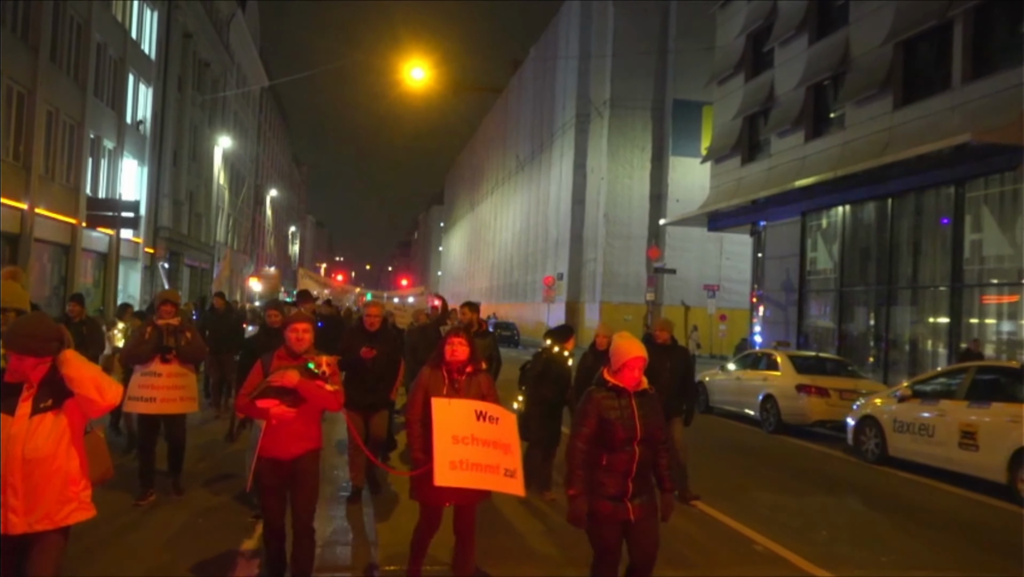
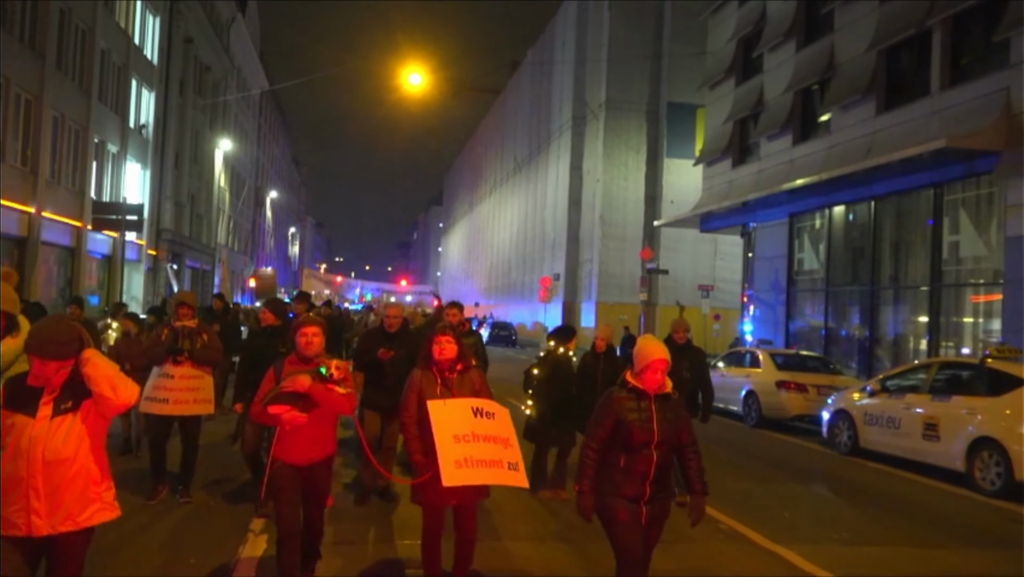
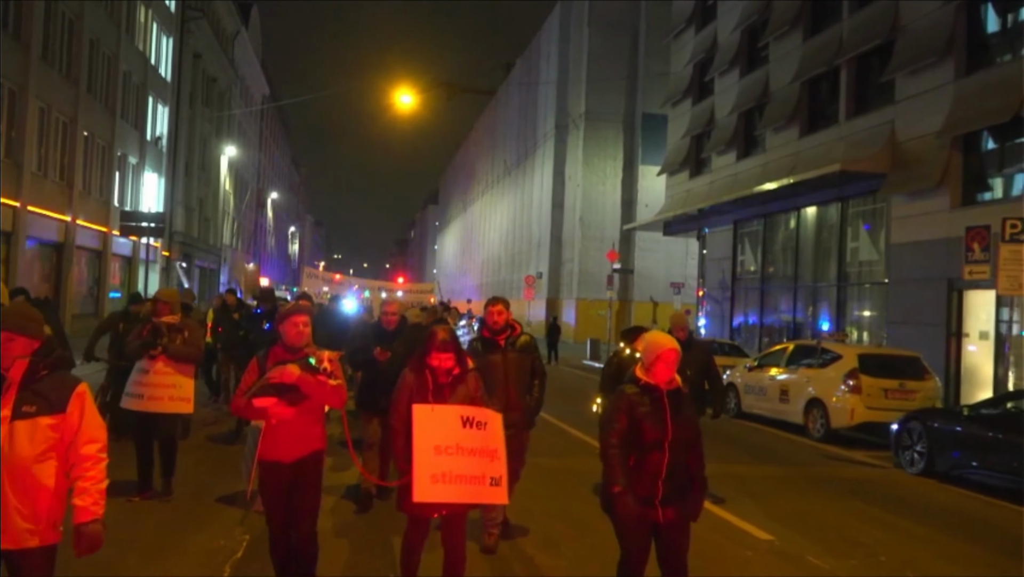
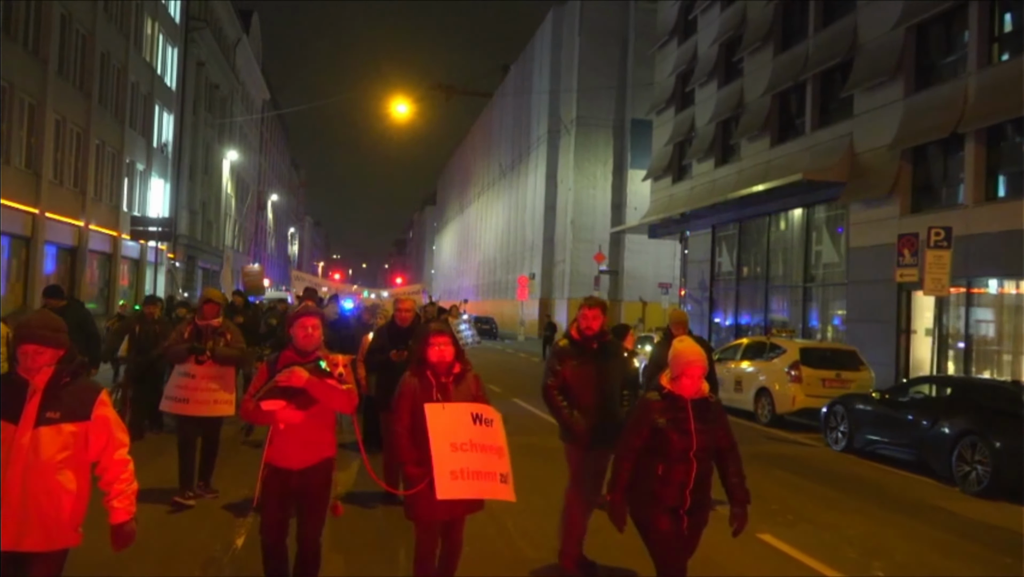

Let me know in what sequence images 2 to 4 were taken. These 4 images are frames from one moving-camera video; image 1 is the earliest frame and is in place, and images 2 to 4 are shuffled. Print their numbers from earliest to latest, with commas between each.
2, 3, 4
